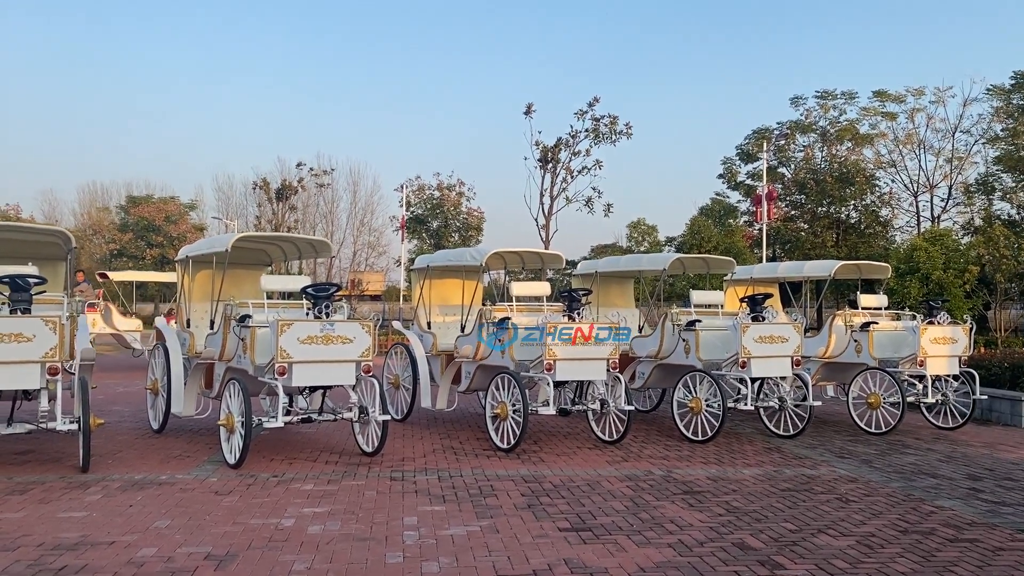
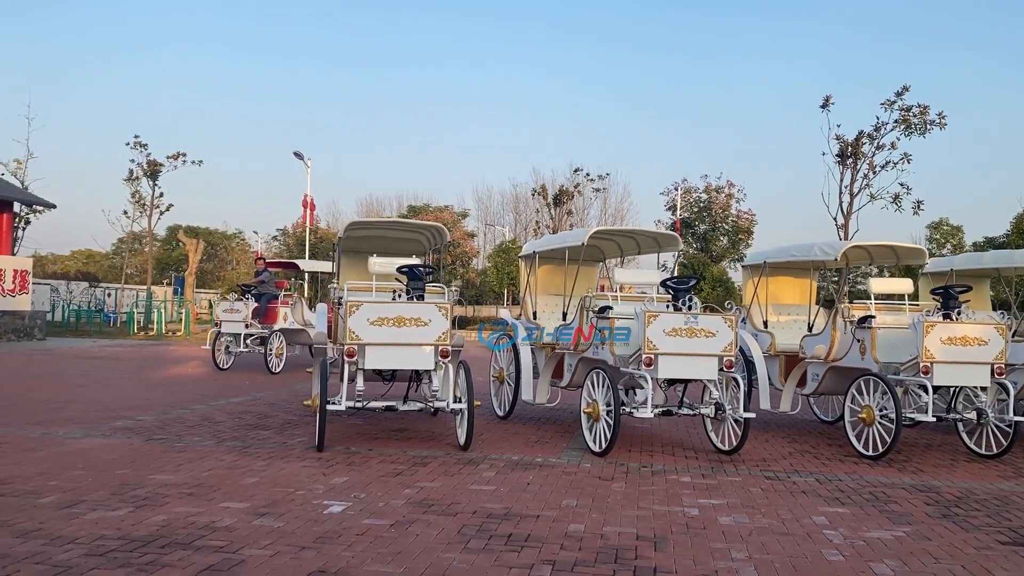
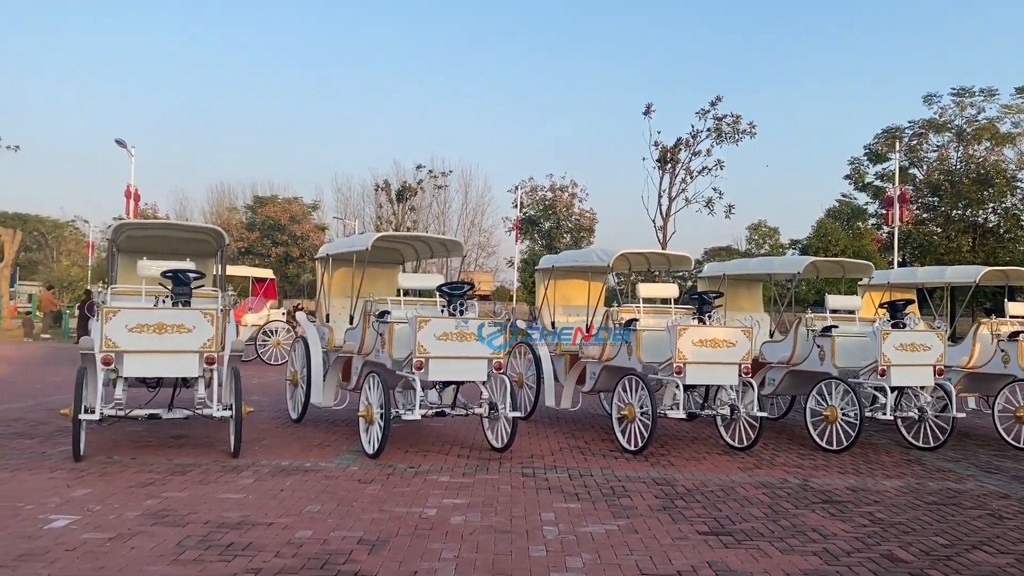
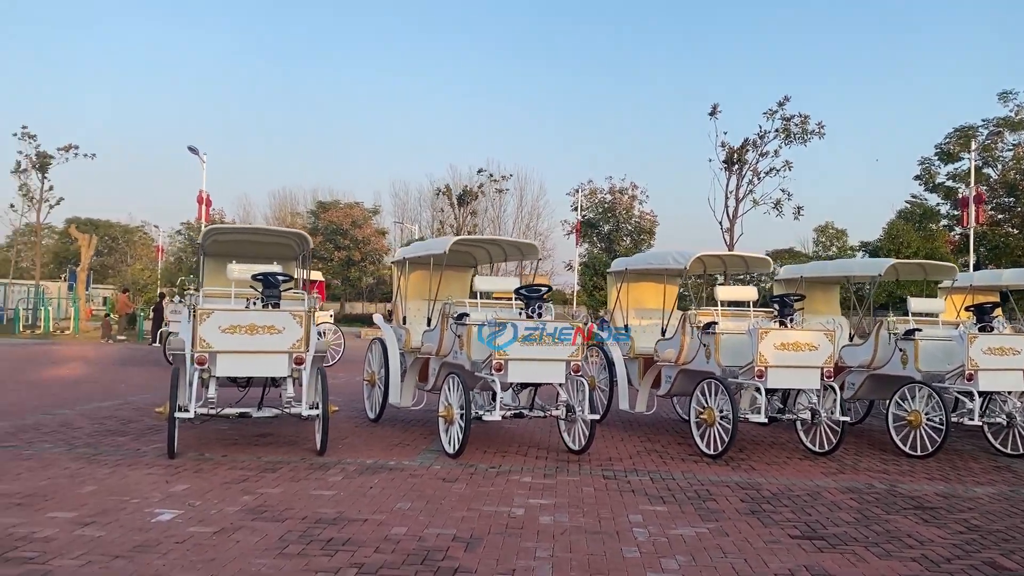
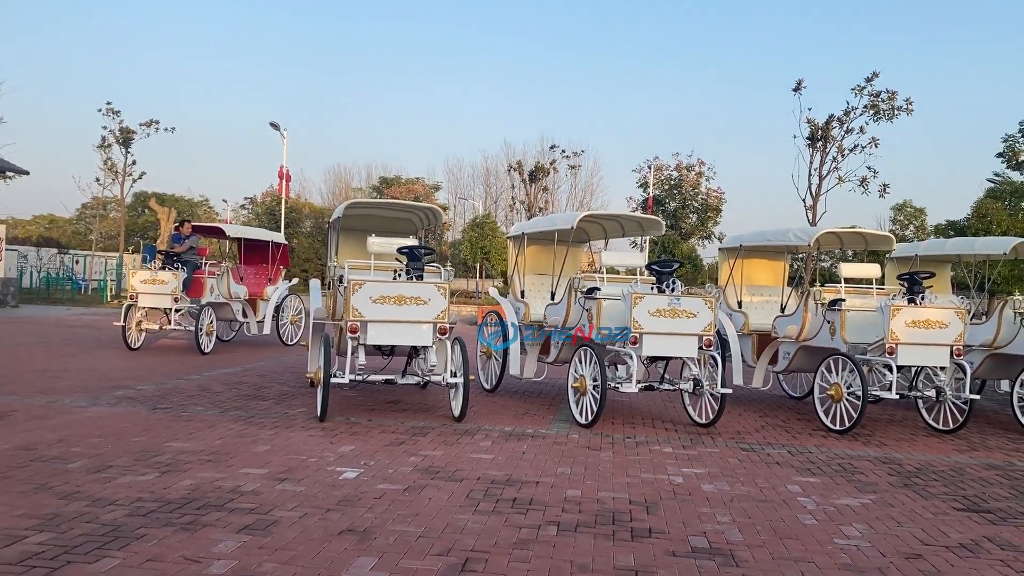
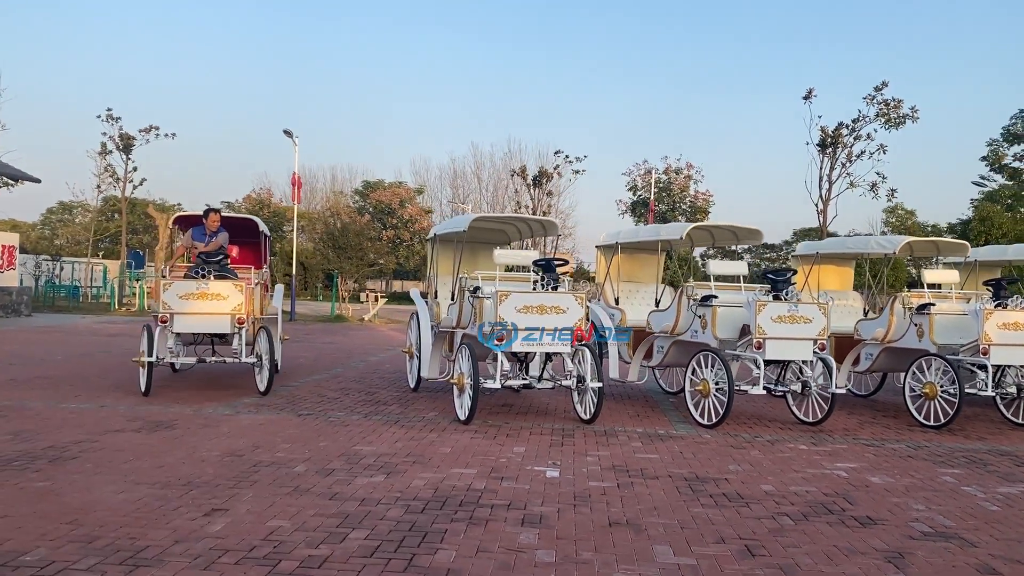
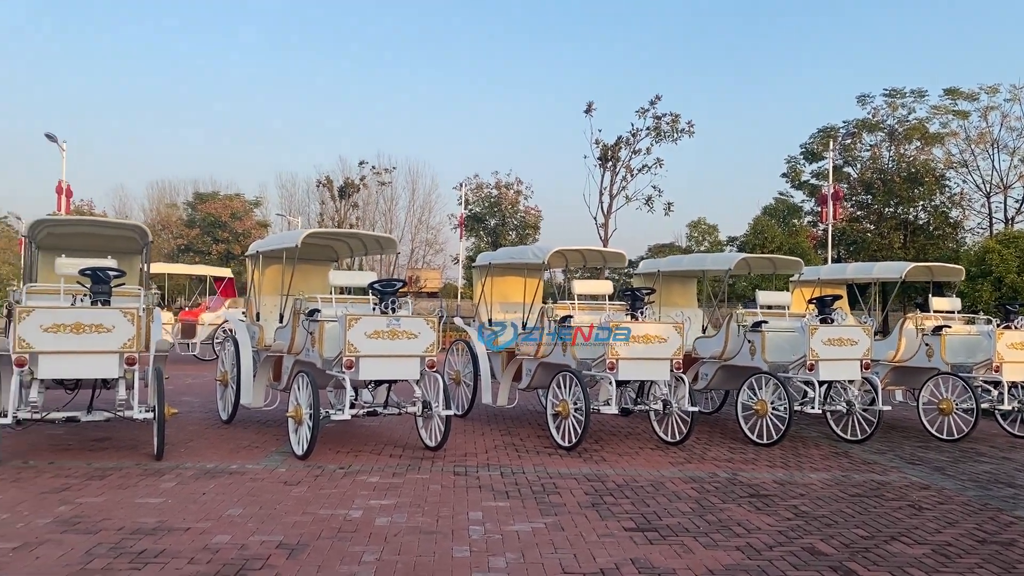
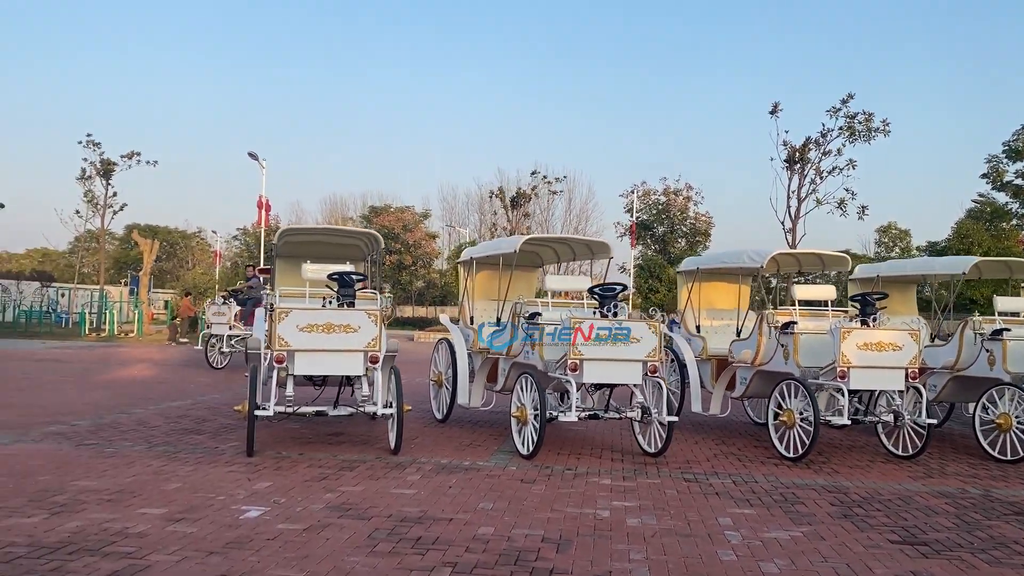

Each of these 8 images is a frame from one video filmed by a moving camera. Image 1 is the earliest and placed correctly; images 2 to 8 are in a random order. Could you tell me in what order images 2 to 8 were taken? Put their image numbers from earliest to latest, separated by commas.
7, 3, 4, 8, 2, 5, 6
